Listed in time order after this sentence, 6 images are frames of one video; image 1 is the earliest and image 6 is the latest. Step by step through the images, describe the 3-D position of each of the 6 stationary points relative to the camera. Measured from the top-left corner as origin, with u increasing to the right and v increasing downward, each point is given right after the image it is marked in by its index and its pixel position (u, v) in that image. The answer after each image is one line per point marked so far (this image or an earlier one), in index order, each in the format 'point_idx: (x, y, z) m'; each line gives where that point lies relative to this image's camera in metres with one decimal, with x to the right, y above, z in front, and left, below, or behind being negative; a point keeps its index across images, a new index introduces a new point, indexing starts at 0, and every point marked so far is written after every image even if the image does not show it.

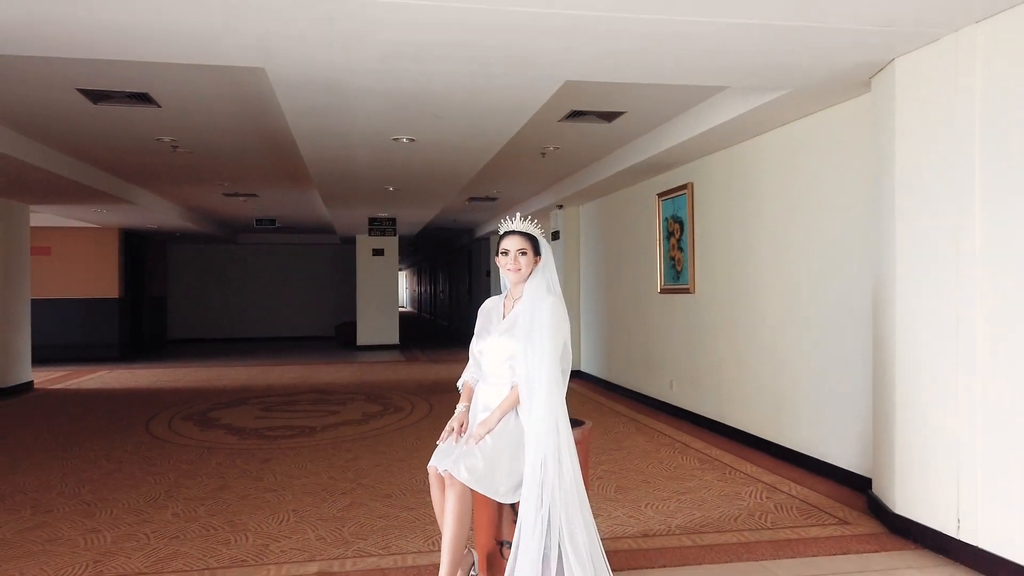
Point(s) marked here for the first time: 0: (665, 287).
0: (+1.4, 0.0, +6.8) m
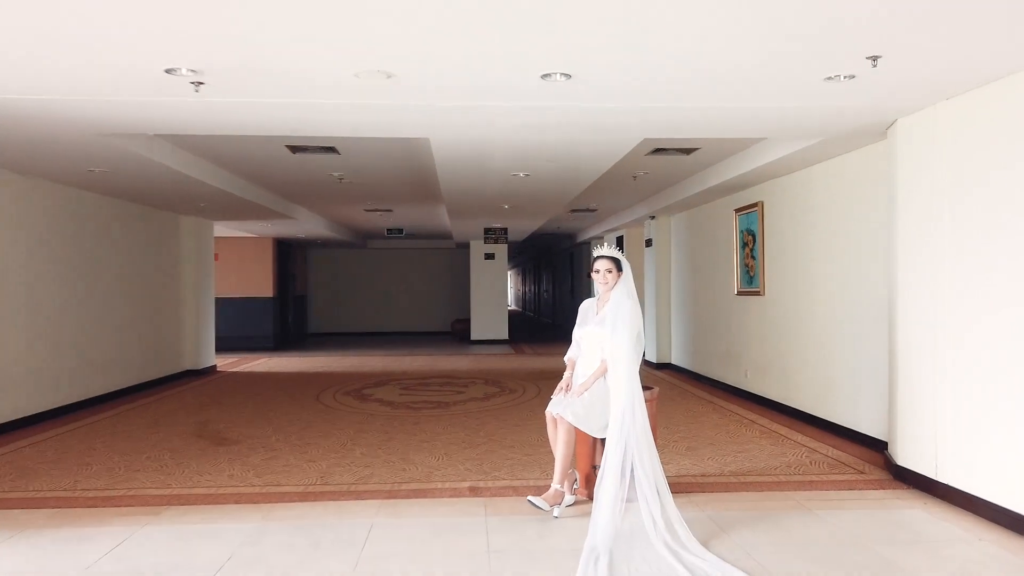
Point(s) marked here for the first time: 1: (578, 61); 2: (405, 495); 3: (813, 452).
0: (+2.4, 0.0, +7.9) m
1: (+0.3, +1.0, +3.5) m
2: (-0.6, -1.2, +4.5) m
3: (+2.1, -1.1, +5.4) m
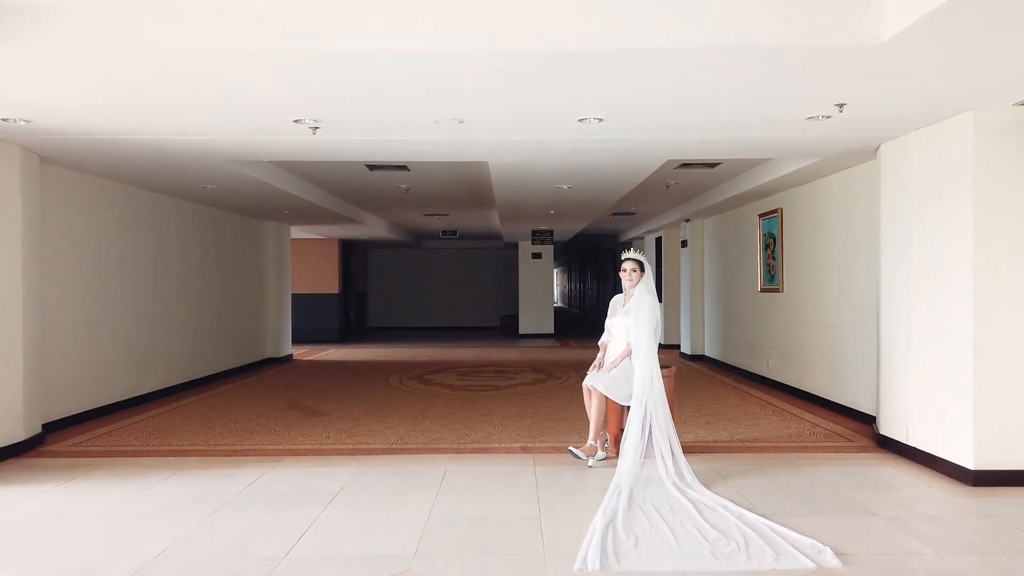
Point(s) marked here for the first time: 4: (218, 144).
0: (+2.9, 0.0, +8.8) m
1: (+0.6, +1.0, +4.6) m
2: (-0.3, -1.2, +5.6) m
3: (+2.5, -1.1, +6.3) m
4: (-2.2, +1.0, +5.6) m
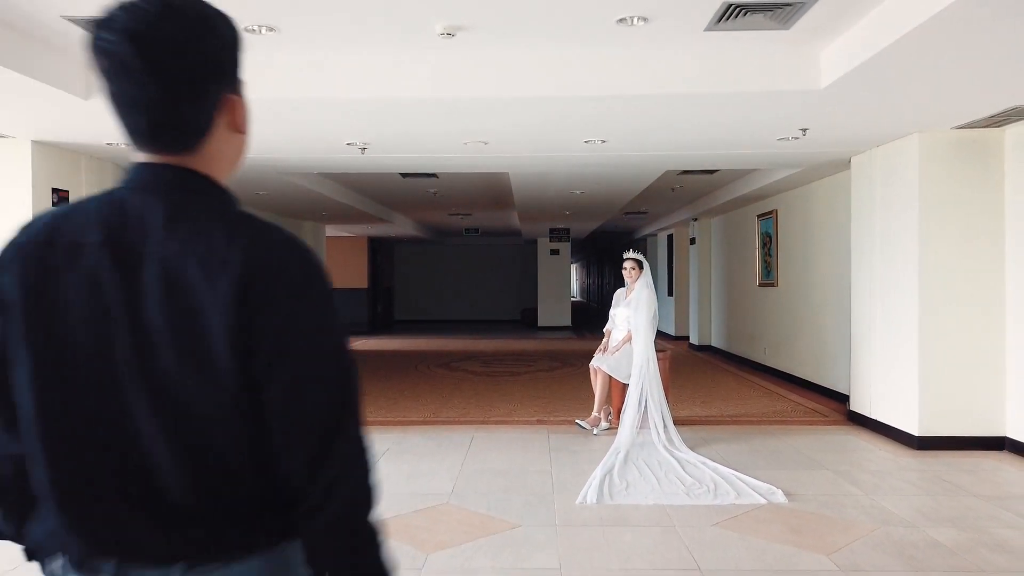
0: (+3.1, +0.1, +9.6) m
1: (+0.7, +1.1, +5.4) m
2: (-0.2, -1.1, +6.5) m
3: (+2.6, -1.1, +7.1) m
4: (-2.0, +1.1, +6.6) m
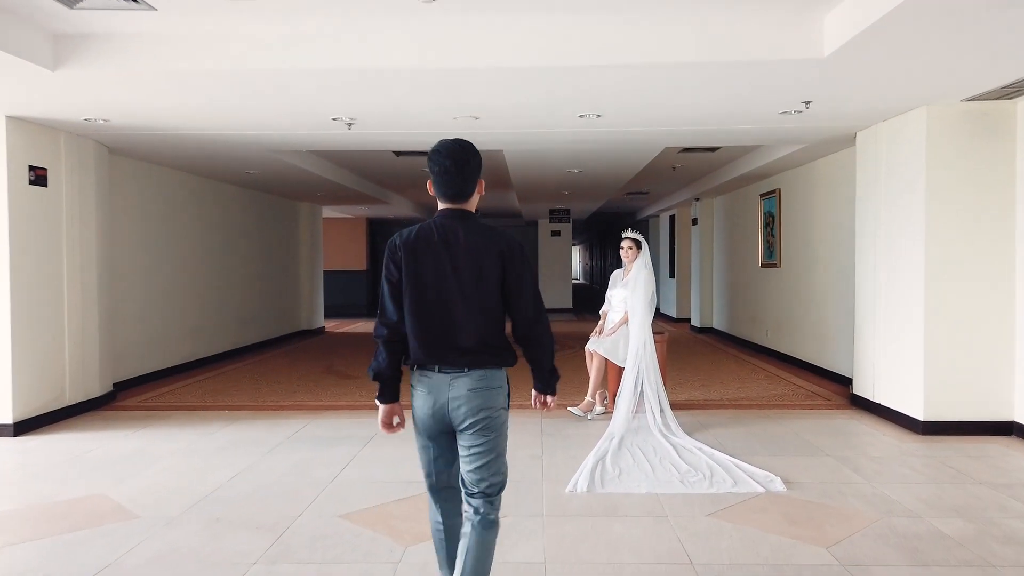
0: (+3.1, +0.3, +9.4) m
1: (+0.6, +1.2, +5.2) m
2: (-0.2, -1.0, +6.3) m
3: (+2.6, -0.9, +6.9) m
4: (-2.1, +1.2, +6.4) m
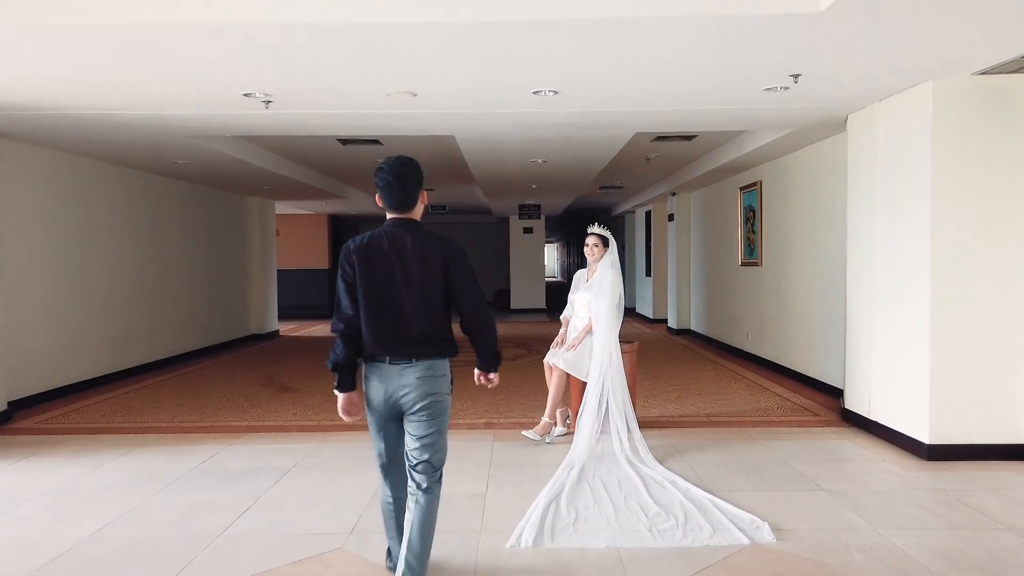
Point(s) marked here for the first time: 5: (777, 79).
0: (+2.6, +0.3, +8.7) m
1: (+0.3, +1.2, +4.5) m
2: (-0.6, -1.0, +5.6) m
3: (+2.2, -0.9, +6.3) m
4: (-2.4, +1.2, +5.6) m
5: (+1.5, +1.2, +4.4) m
